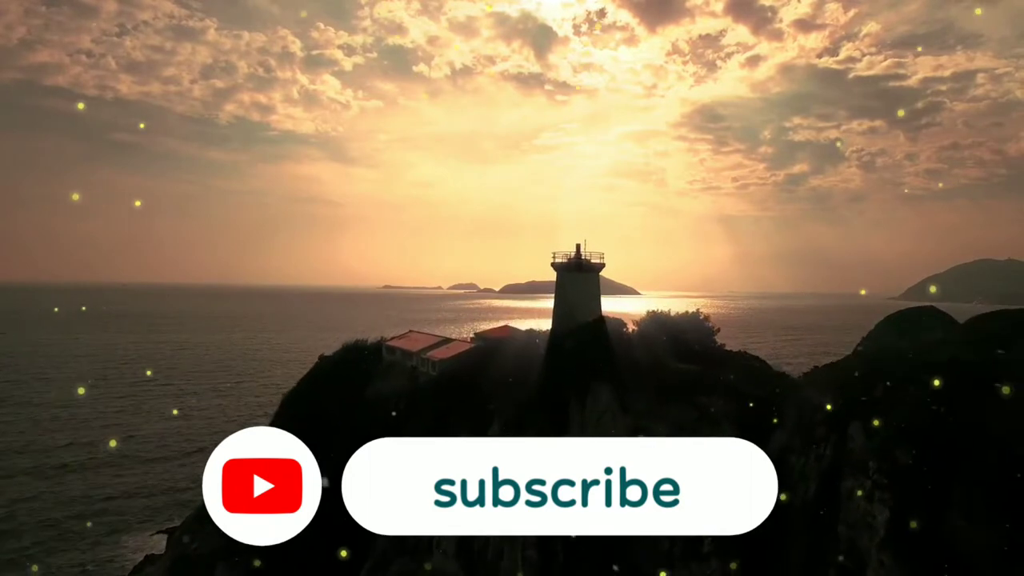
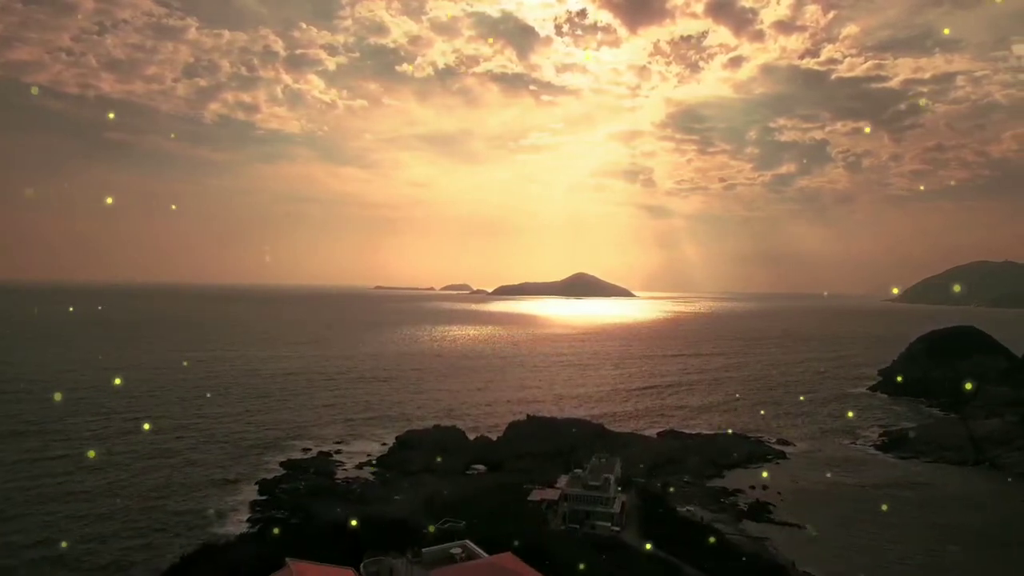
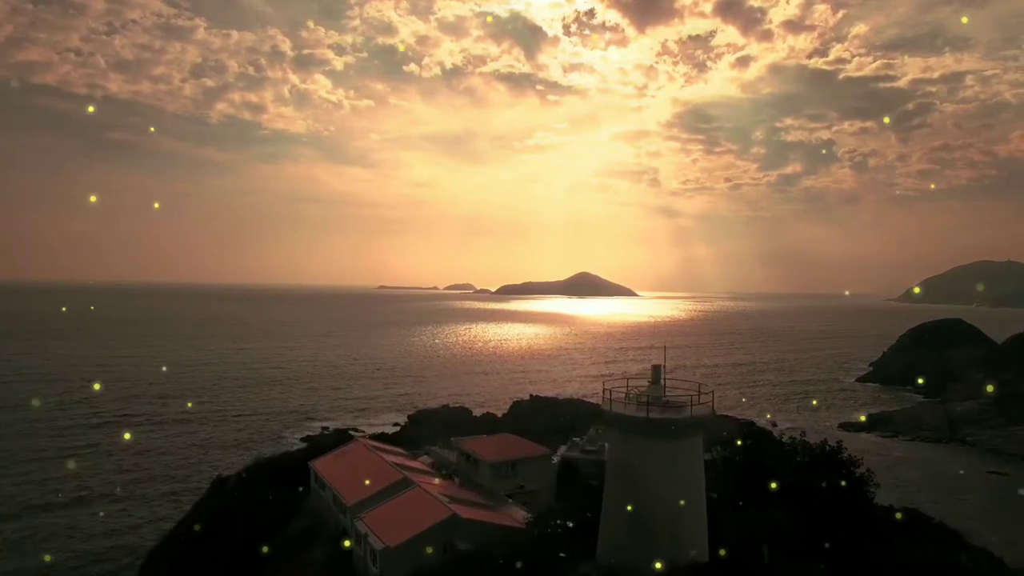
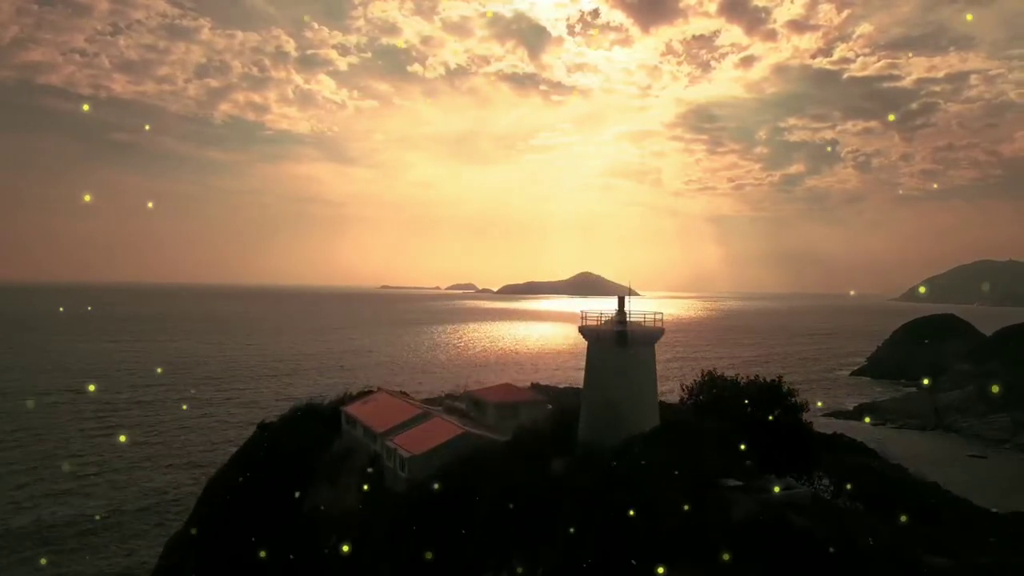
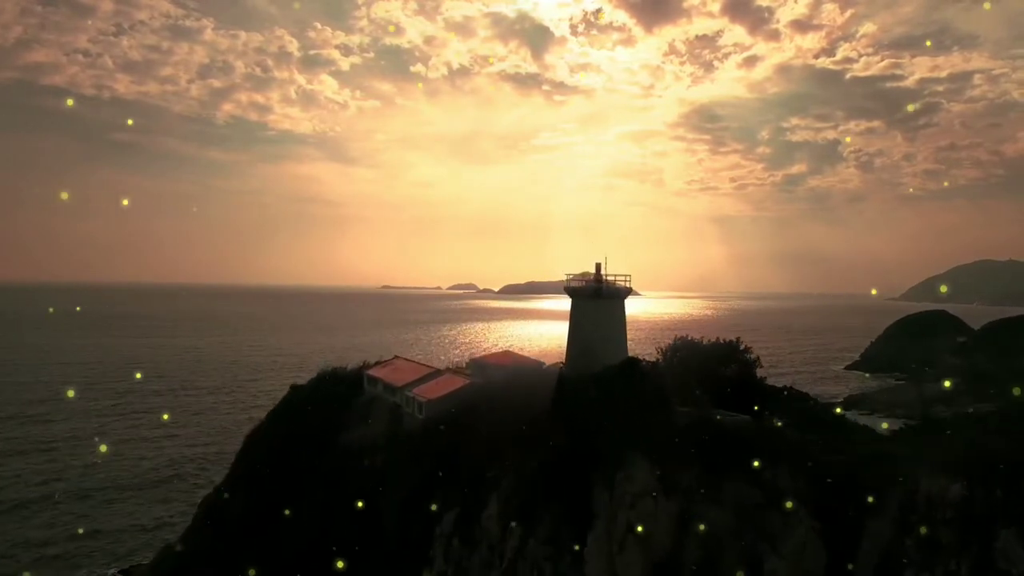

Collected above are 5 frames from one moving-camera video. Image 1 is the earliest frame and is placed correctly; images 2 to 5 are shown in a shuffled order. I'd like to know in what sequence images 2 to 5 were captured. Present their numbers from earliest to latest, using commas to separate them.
5, 4, 3, 2
